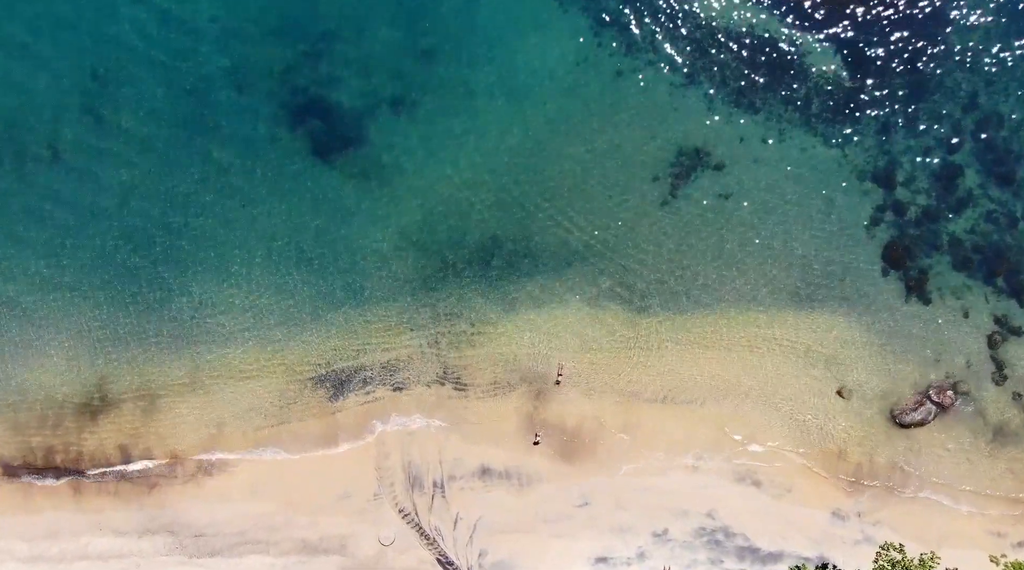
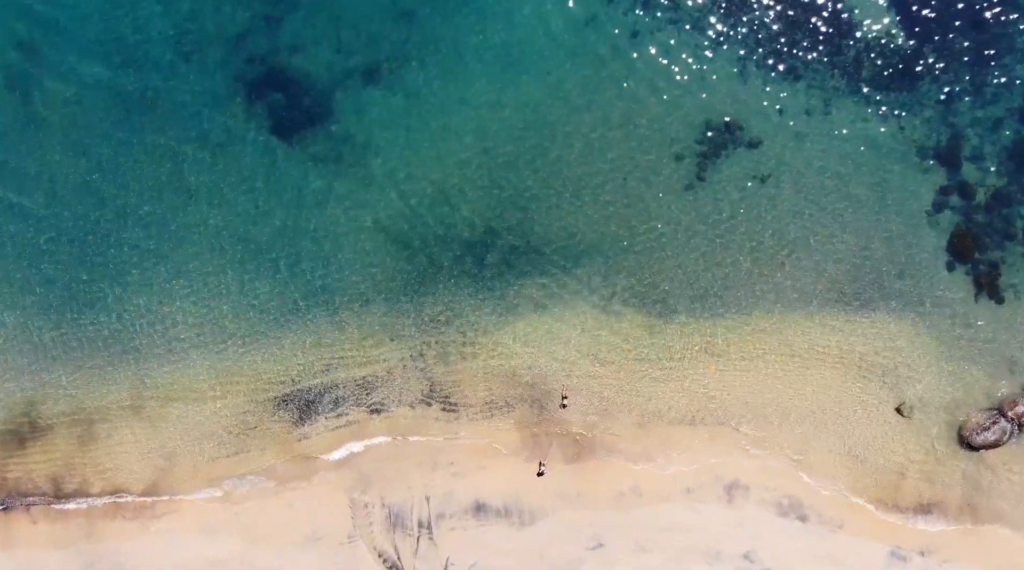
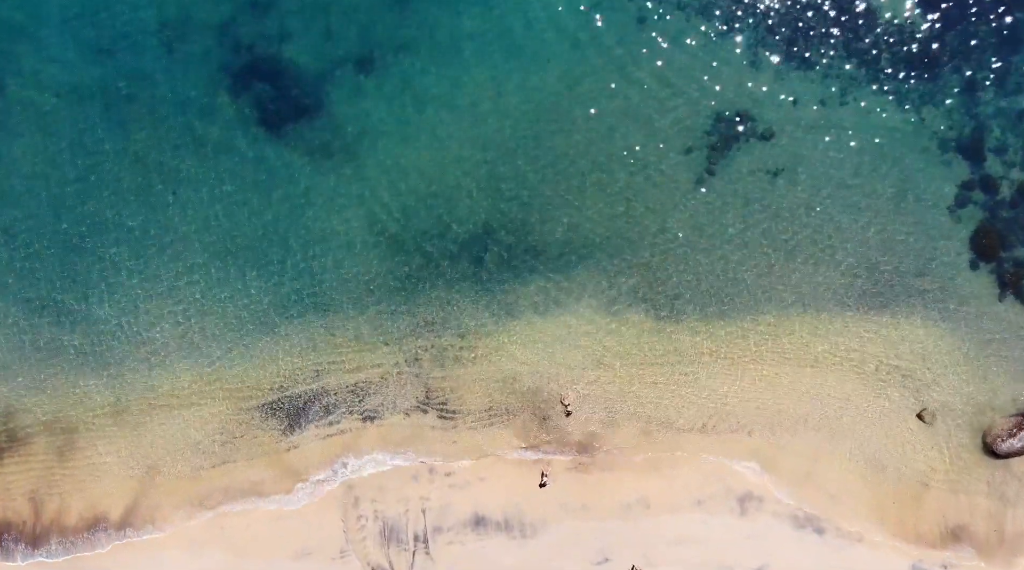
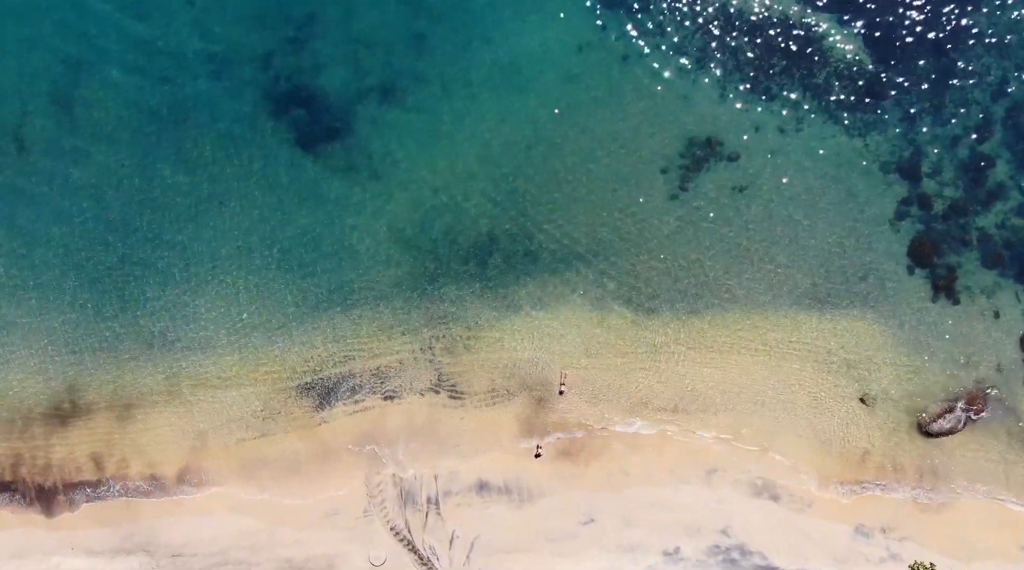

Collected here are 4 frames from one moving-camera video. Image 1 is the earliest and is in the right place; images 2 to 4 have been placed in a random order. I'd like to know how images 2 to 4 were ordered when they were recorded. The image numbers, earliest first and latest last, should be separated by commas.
4, 2, 3
